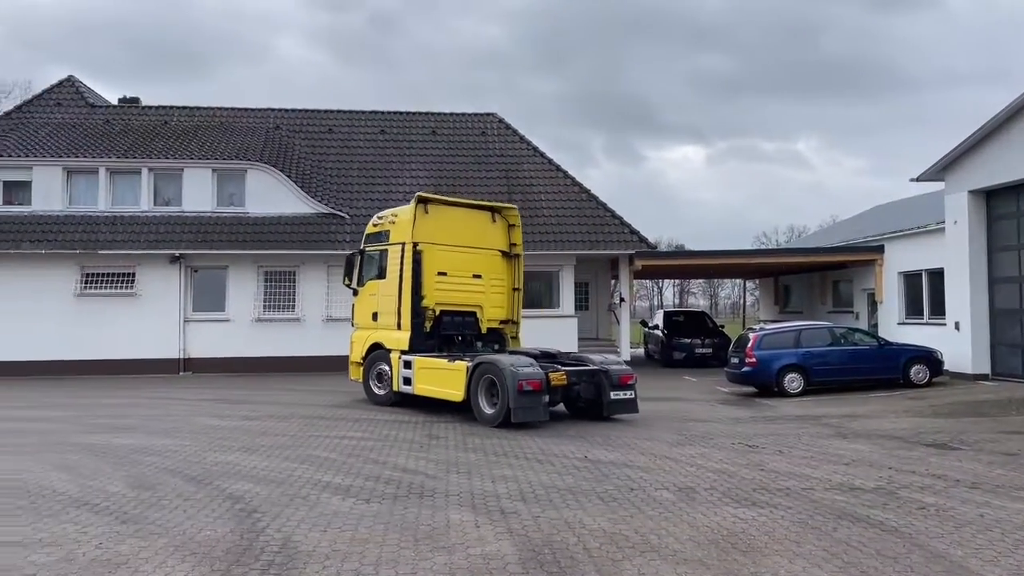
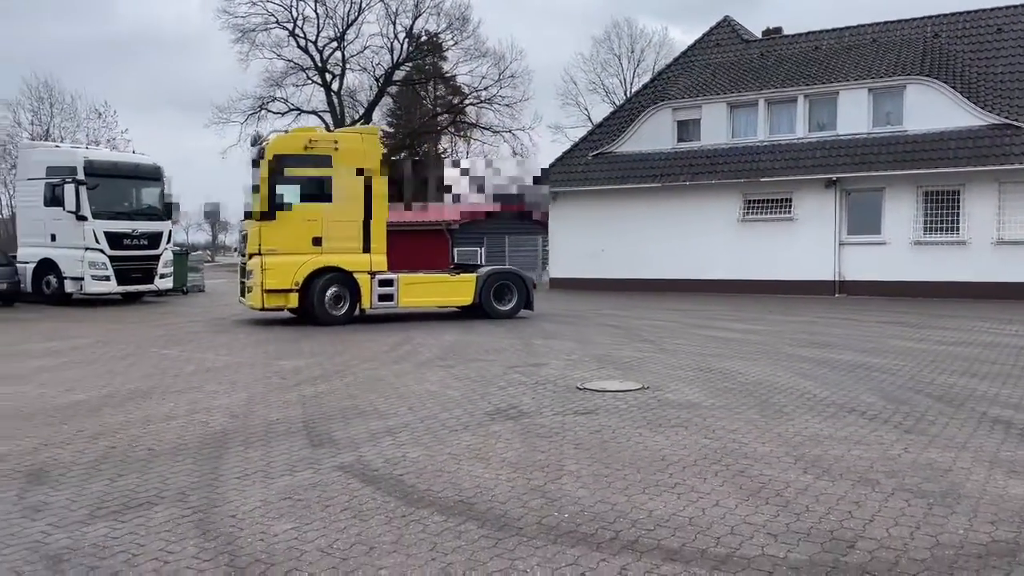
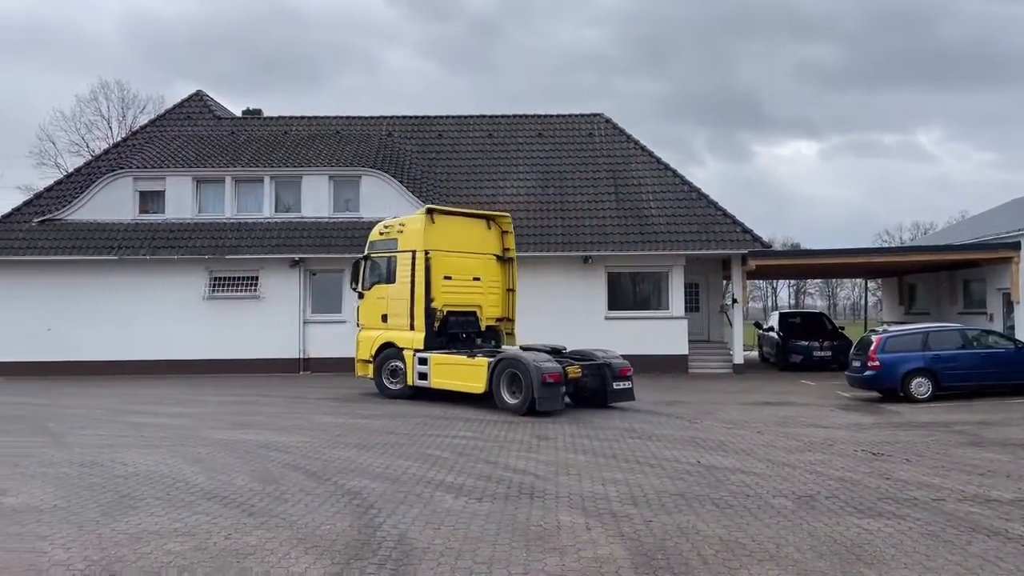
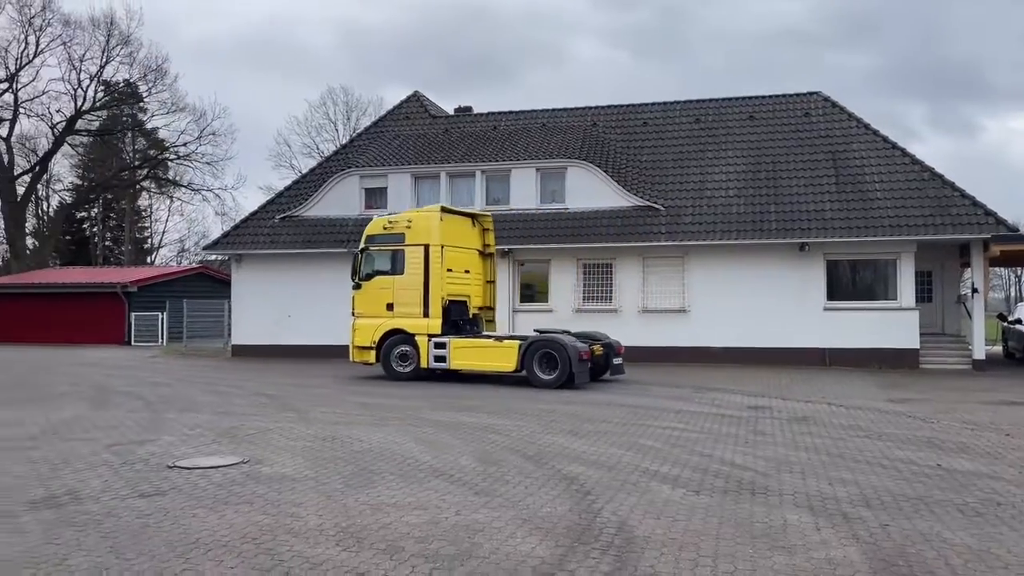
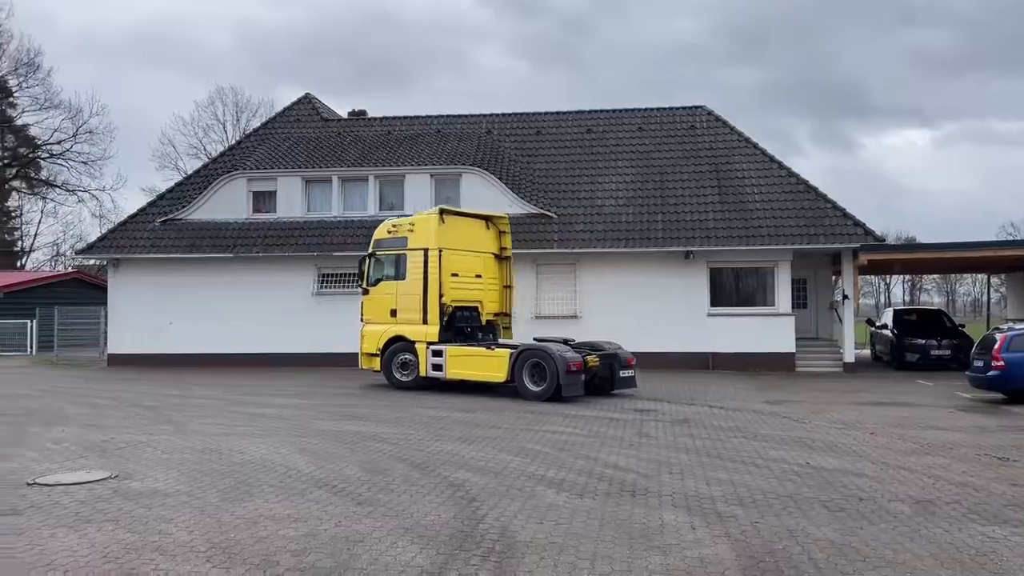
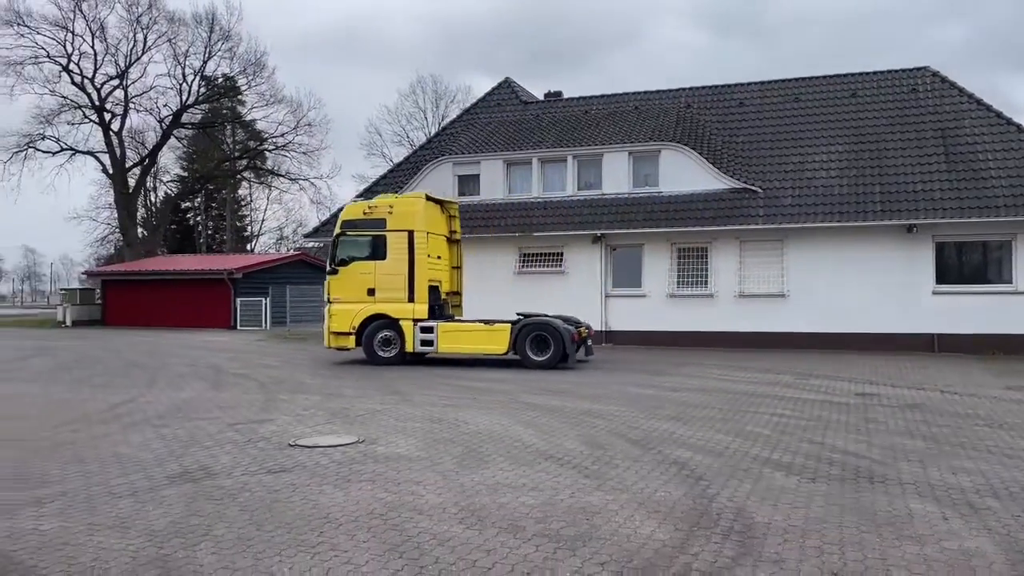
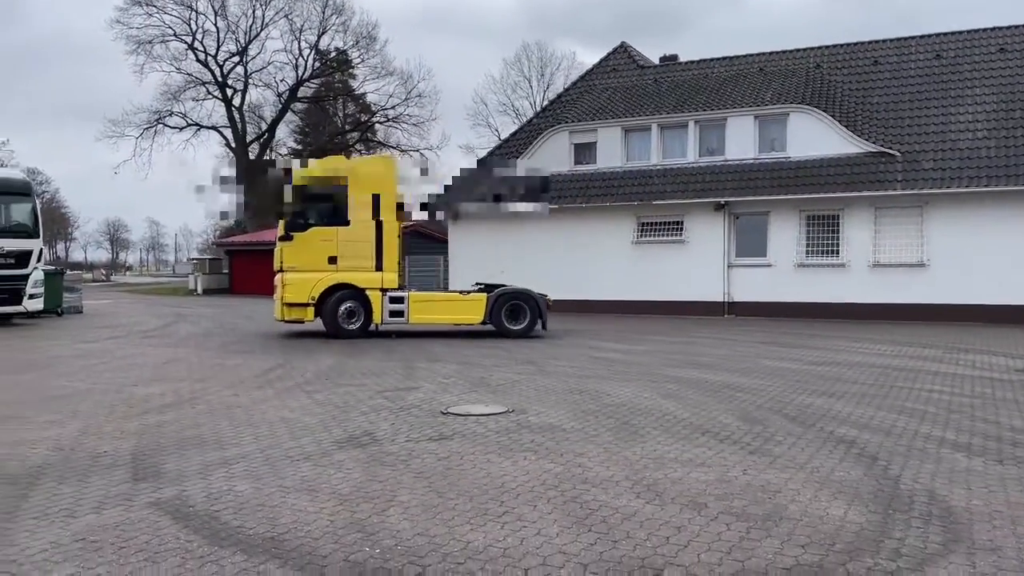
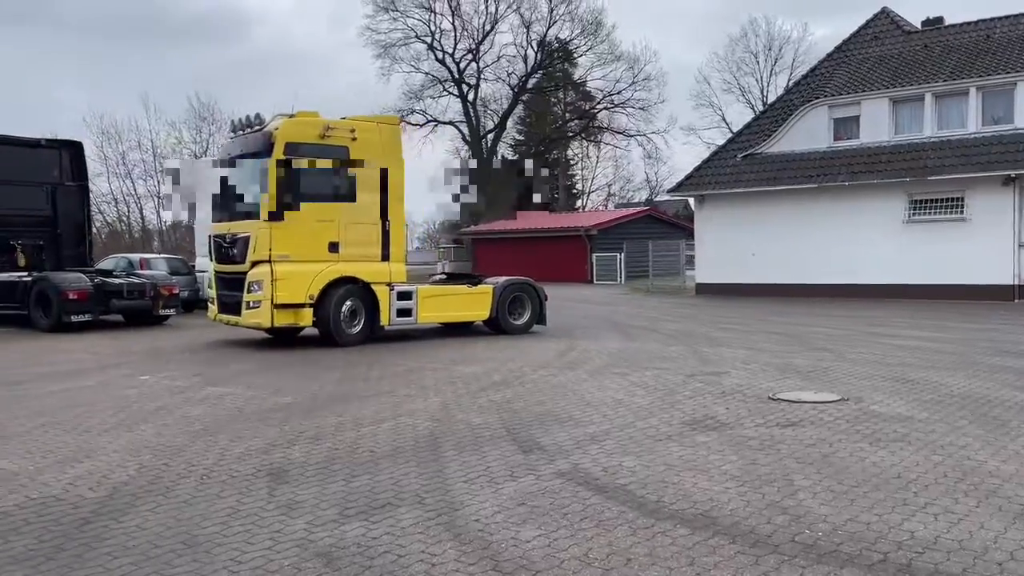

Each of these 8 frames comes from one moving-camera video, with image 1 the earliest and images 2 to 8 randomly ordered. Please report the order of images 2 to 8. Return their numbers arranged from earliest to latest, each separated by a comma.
3, 5, 4, 6, 7, 2, 8
